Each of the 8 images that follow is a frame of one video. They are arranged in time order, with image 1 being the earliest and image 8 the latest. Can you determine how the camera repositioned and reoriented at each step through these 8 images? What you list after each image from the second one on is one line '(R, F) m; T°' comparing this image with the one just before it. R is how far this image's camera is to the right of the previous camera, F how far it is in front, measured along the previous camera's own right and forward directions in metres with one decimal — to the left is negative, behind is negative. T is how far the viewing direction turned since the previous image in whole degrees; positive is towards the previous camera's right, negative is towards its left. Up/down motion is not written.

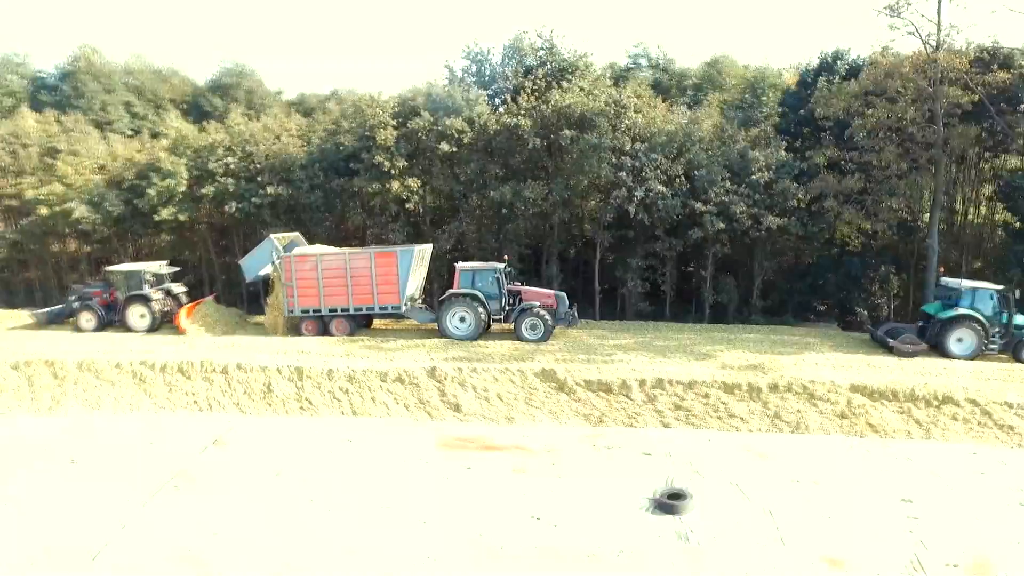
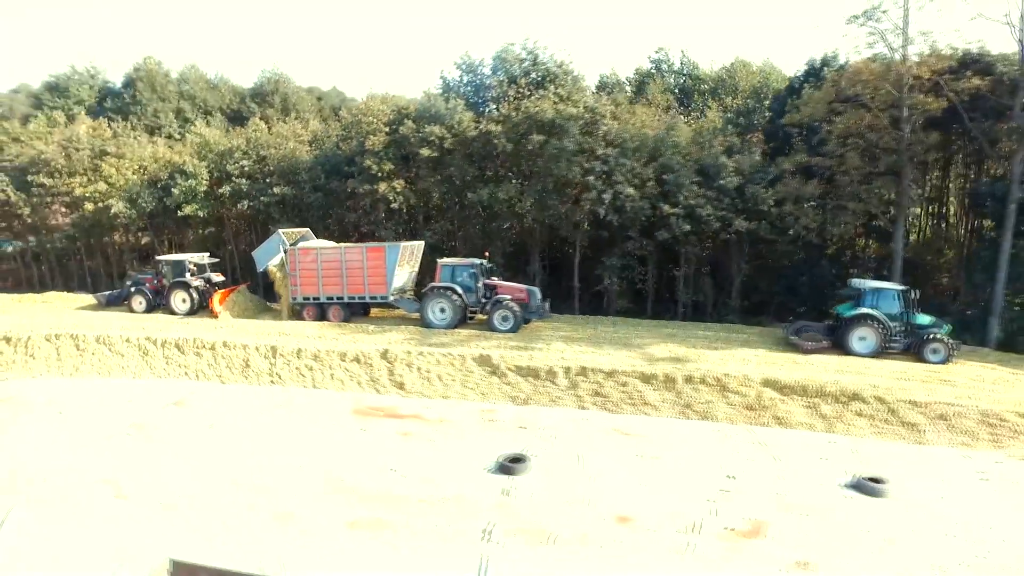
(+2.1, -1.0) m; -6°
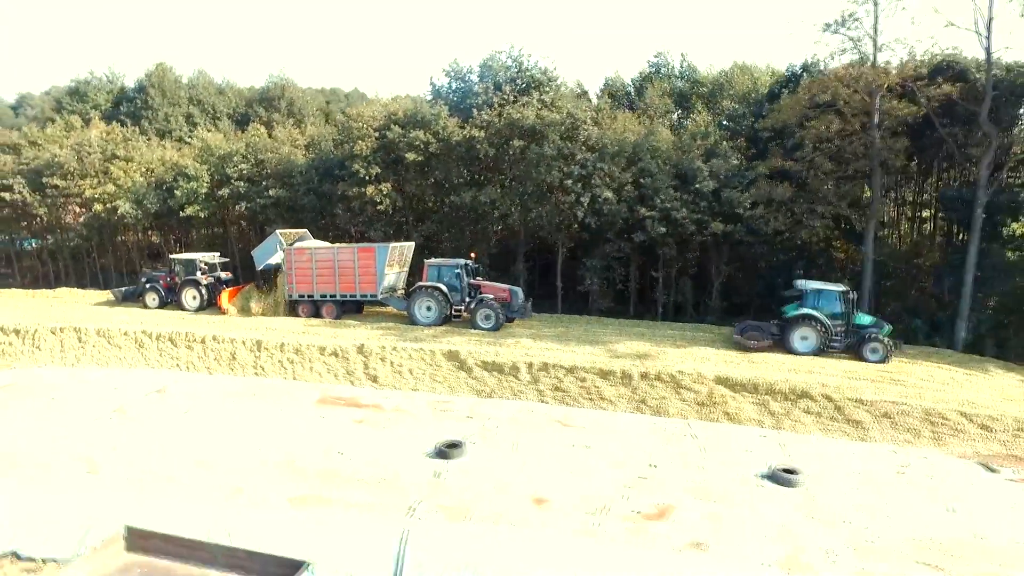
(+0.9, -0.6) m; -2°
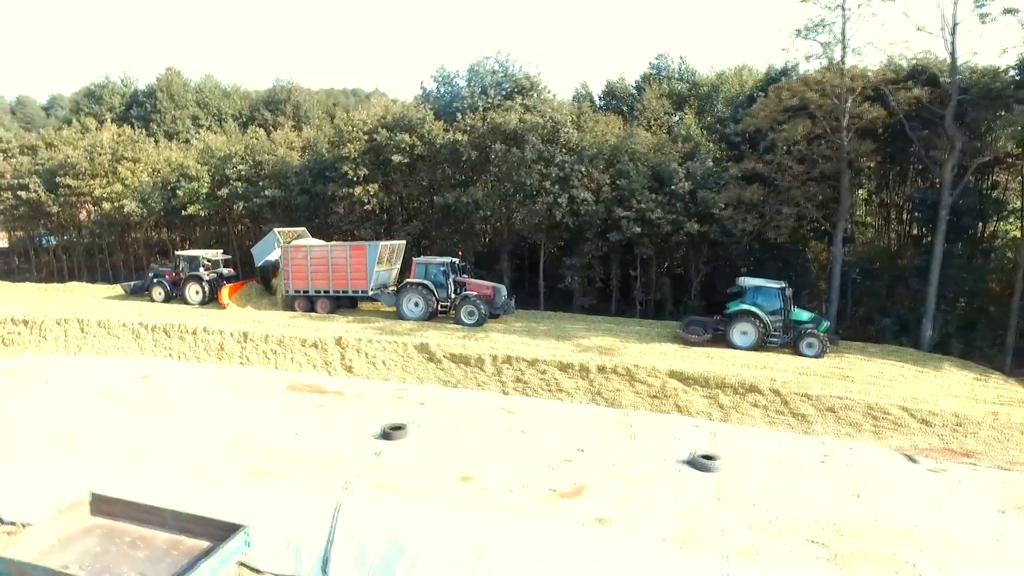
(+1.0, -0.6) m; -2°
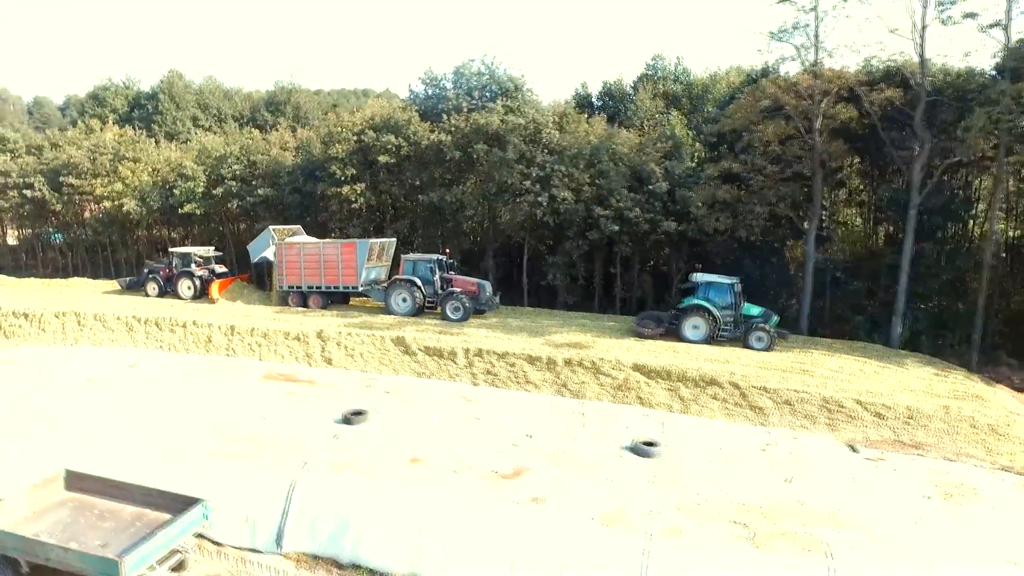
(+0.8, -0.4) m; -1°
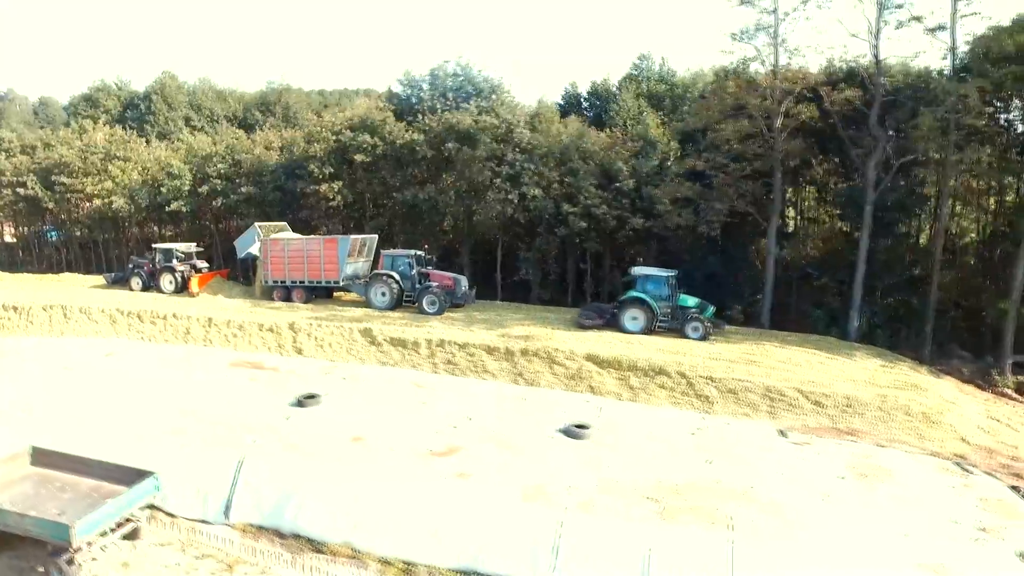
(+0.9, -0.5) m; -1°
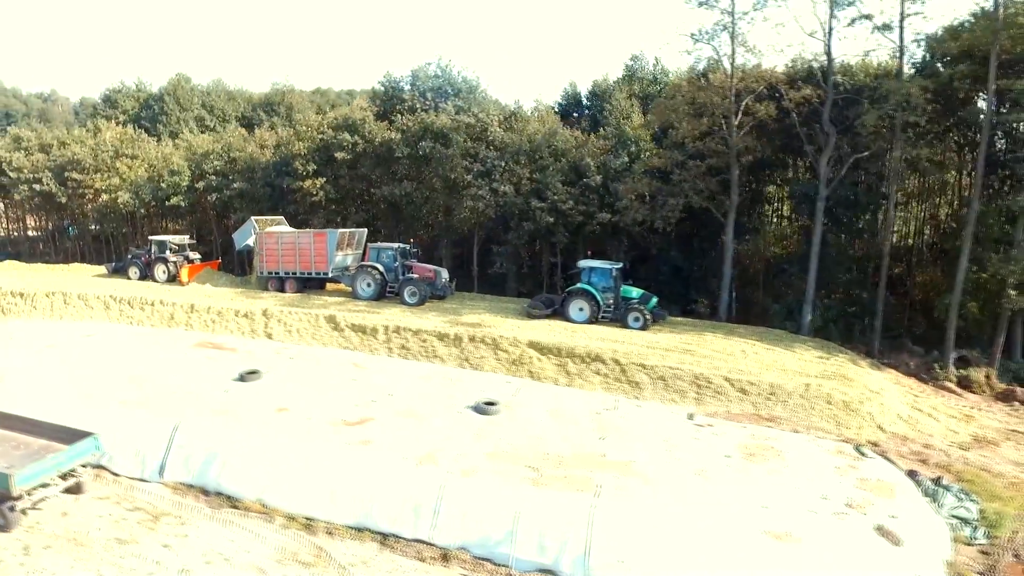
(+1.7, -0.7) m; -3°
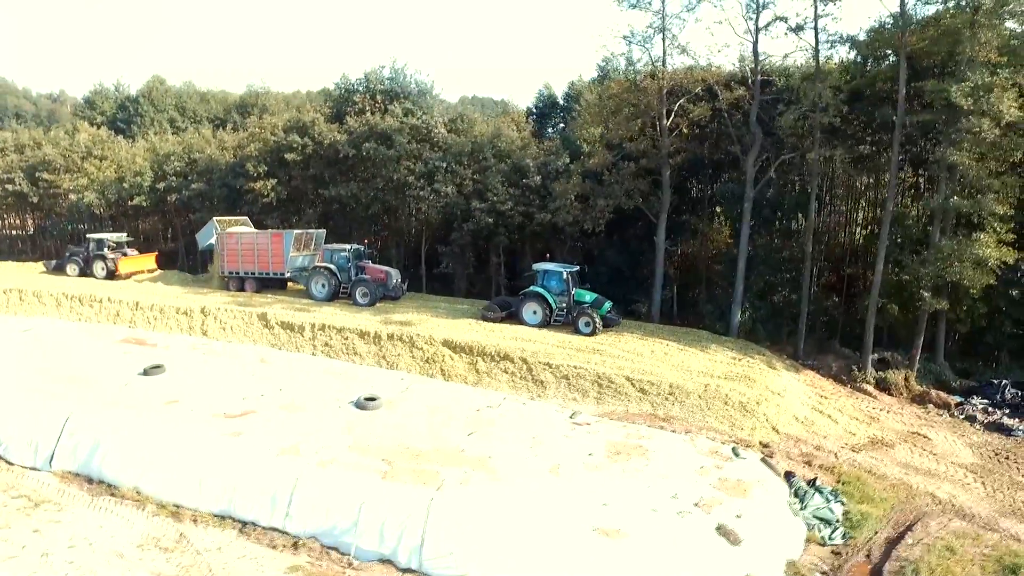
(+2.0, -0.2) m; -2°
